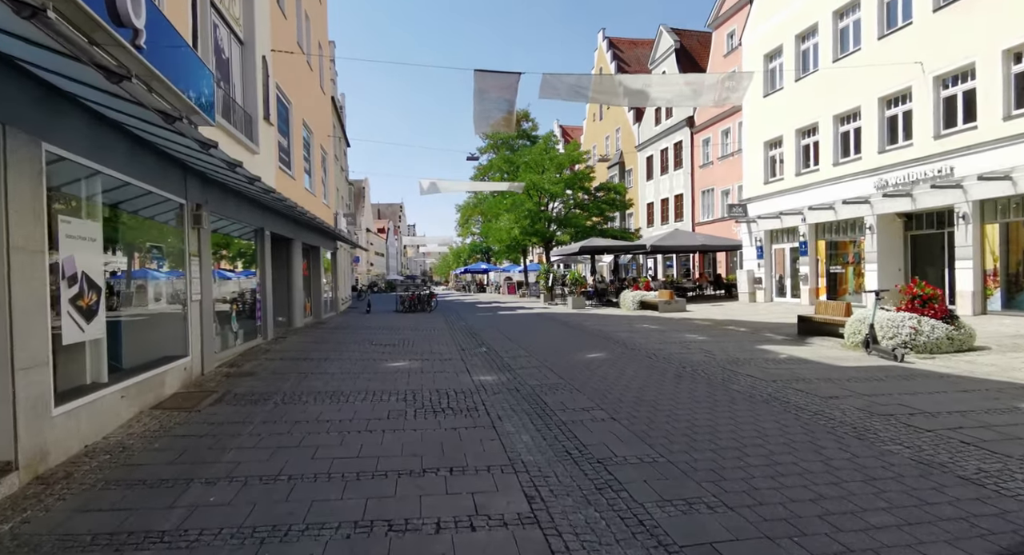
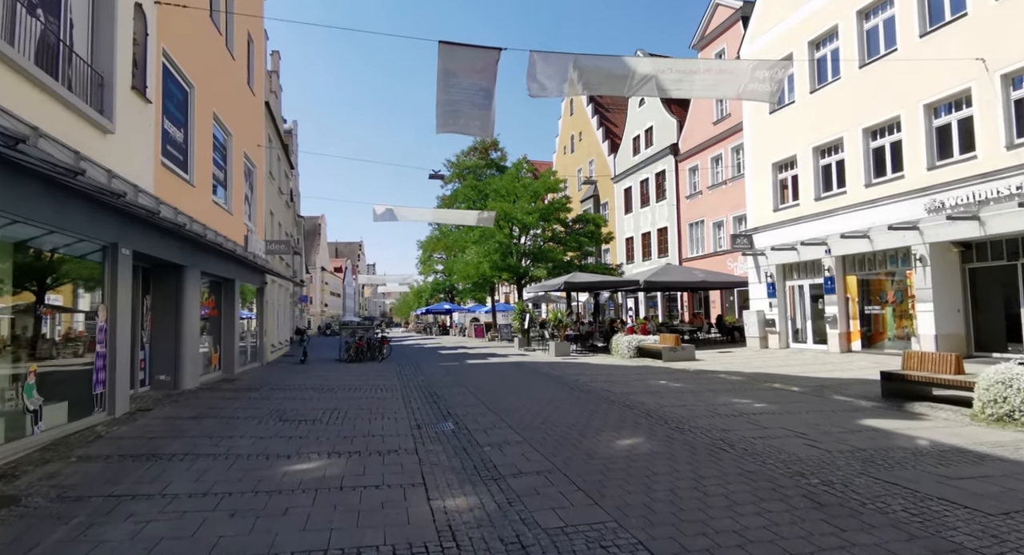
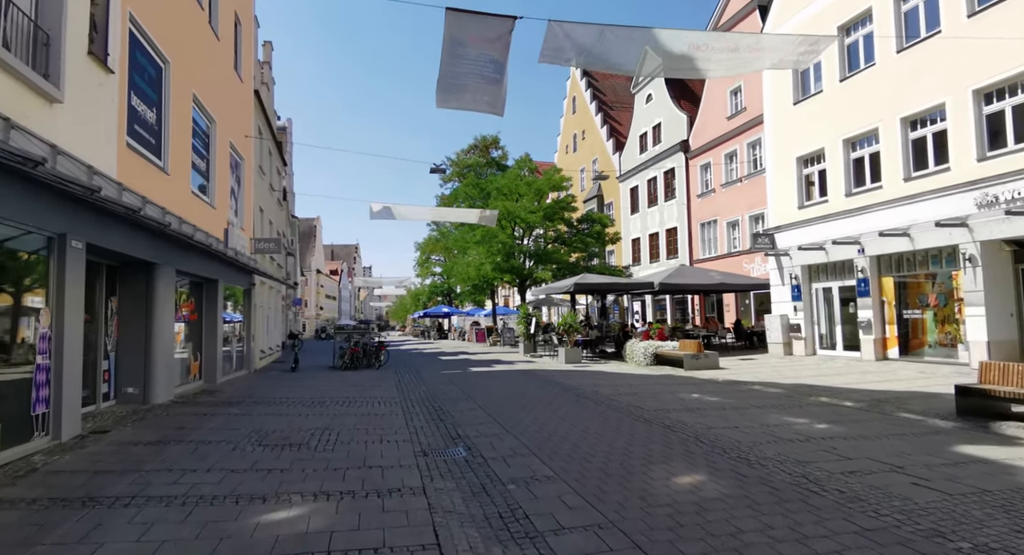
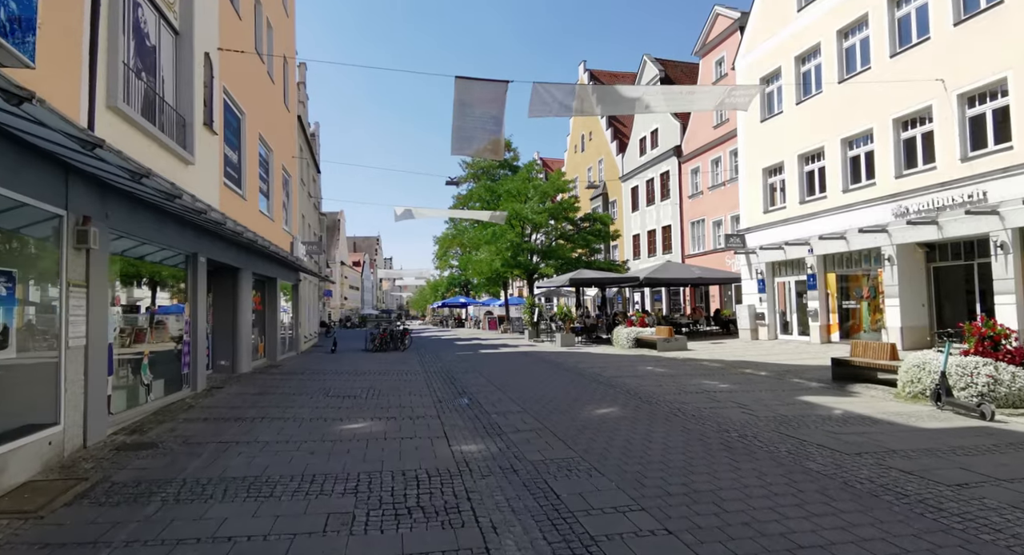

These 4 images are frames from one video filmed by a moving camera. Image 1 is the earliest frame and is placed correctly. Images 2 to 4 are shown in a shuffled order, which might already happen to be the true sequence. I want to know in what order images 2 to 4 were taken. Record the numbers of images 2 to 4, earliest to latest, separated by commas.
4, 2, 3
